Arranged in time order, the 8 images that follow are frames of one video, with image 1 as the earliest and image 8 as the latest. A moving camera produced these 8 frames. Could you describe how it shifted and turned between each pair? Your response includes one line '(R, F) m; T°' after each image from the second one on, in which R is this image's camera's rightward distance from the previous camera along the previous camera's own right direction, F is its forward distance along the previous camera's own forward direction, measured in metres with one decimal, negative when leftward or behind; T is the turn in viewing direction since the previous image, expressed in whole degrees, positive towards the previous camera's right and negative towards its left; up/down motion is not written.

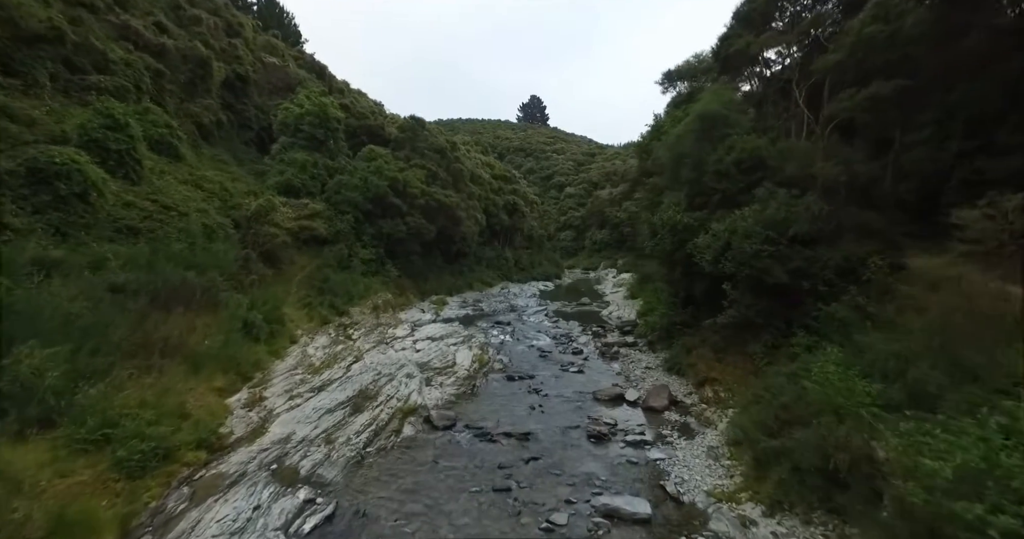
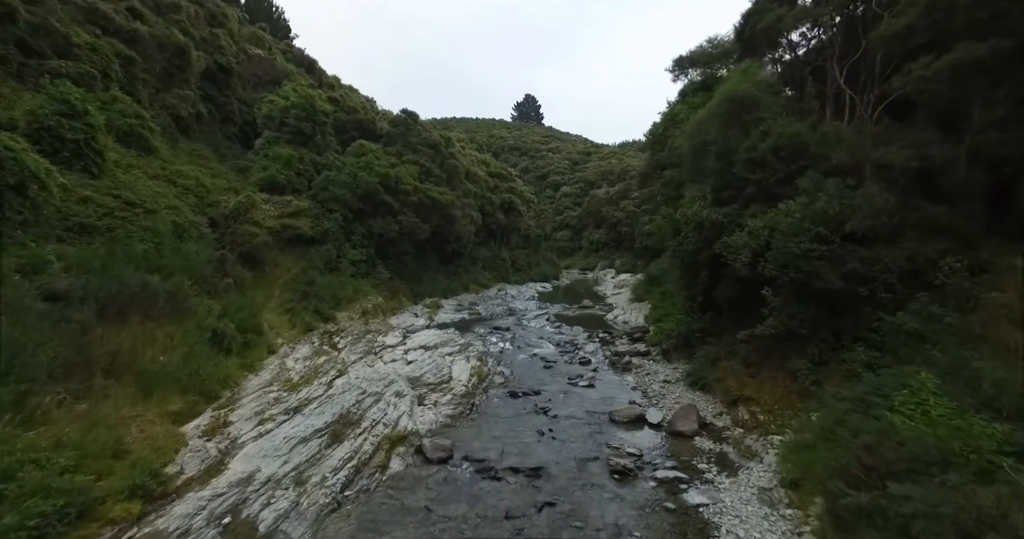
(-0.2, +1.7) m; +1°
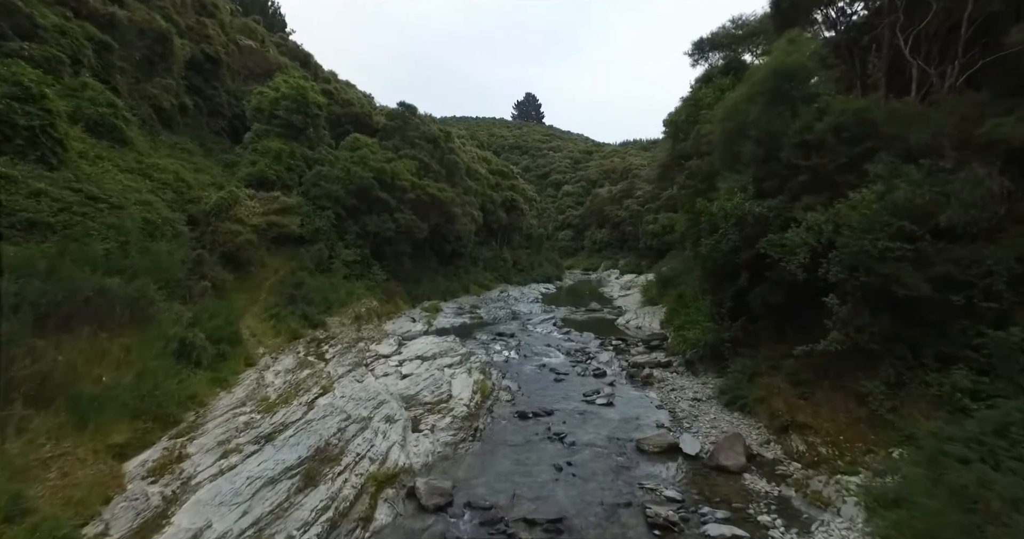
(-0.2, +1.8) m; 0°
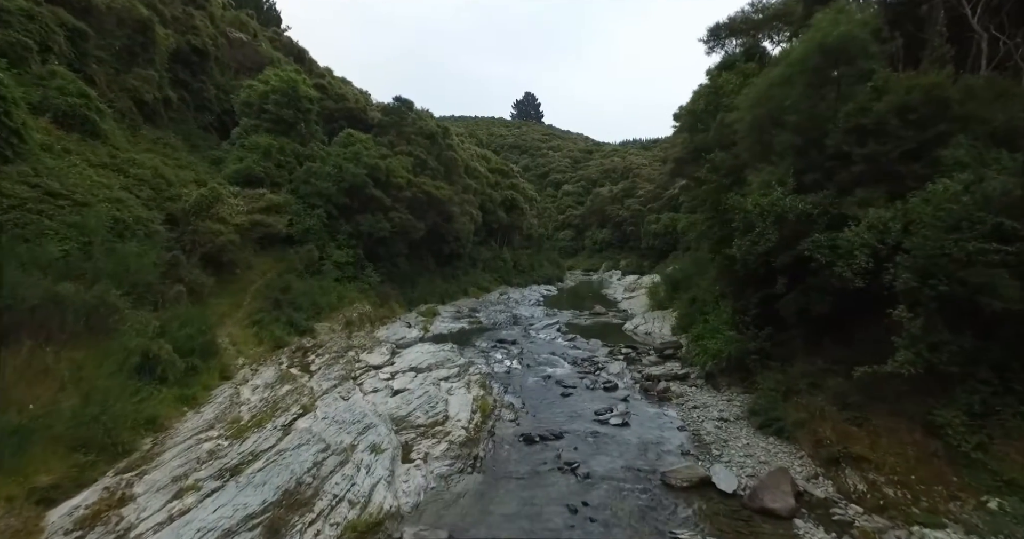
(-0.1, +1.4) m; 0°
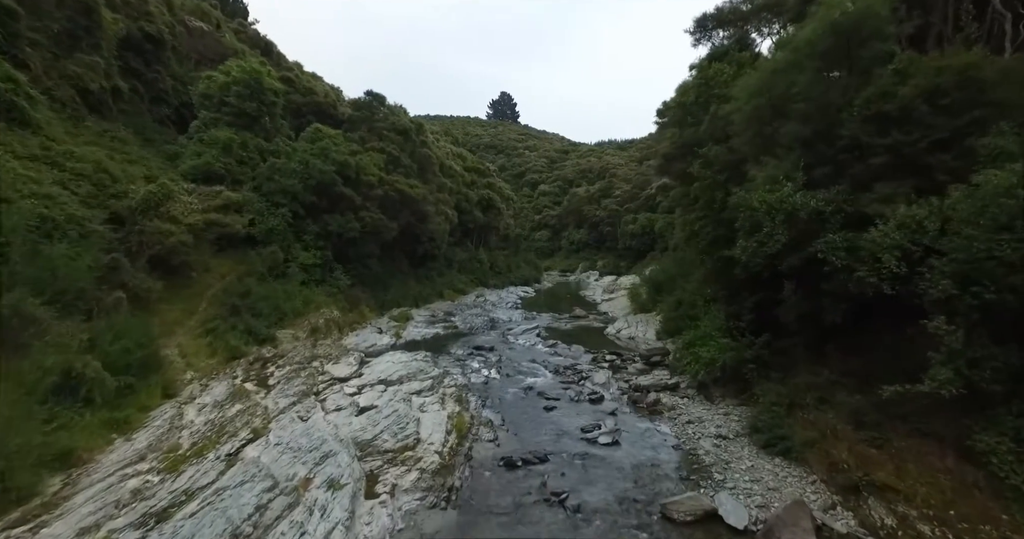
(-0.1, +1.2) m; +3°
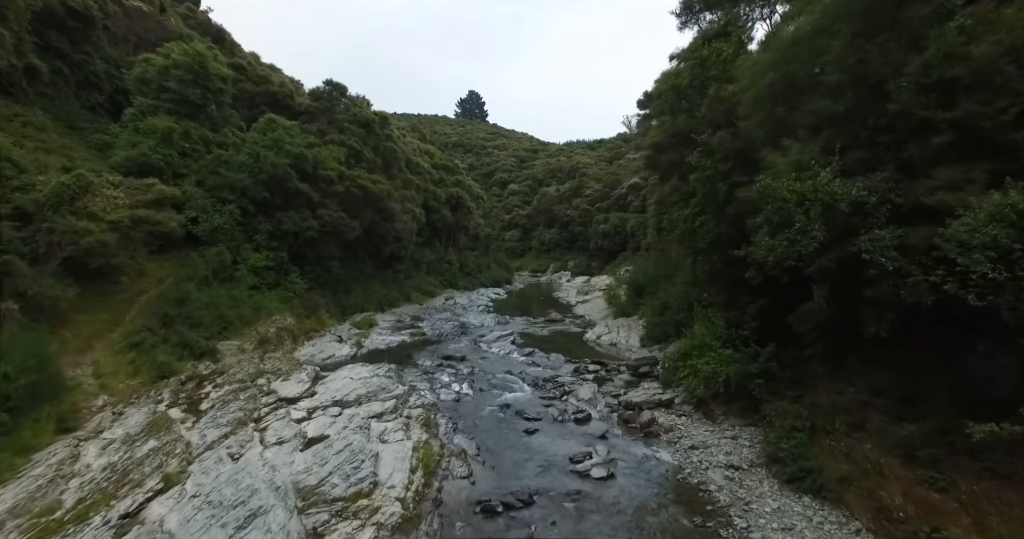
(-0.1, +1.7) m; +4°
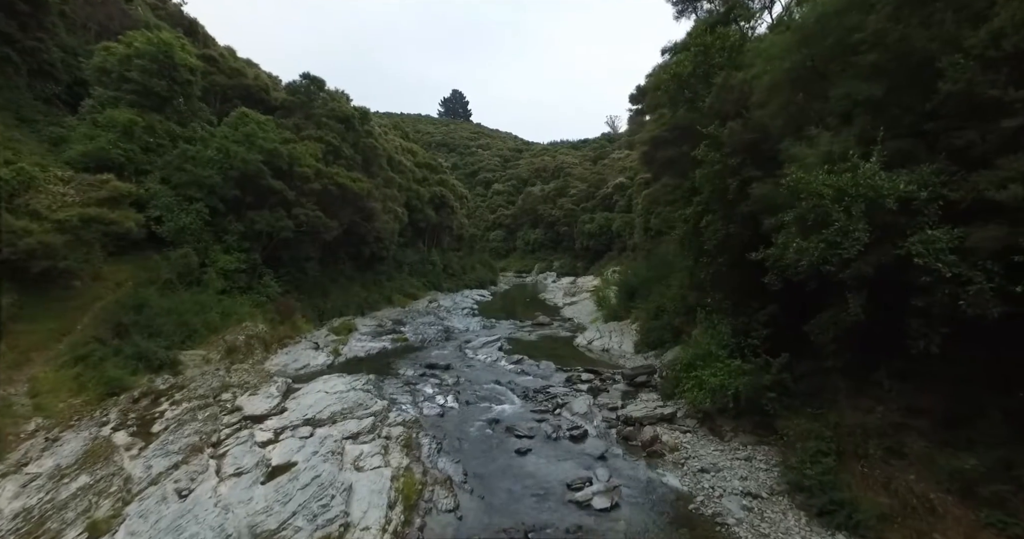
(-0.1, +1.1) m; +2°
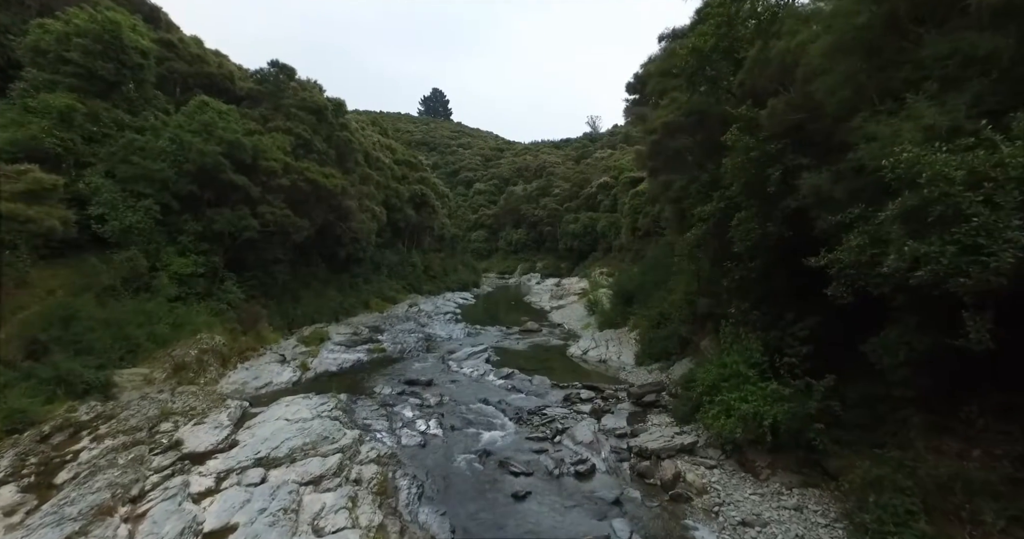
(-0.3, +1.8) m; +2°
